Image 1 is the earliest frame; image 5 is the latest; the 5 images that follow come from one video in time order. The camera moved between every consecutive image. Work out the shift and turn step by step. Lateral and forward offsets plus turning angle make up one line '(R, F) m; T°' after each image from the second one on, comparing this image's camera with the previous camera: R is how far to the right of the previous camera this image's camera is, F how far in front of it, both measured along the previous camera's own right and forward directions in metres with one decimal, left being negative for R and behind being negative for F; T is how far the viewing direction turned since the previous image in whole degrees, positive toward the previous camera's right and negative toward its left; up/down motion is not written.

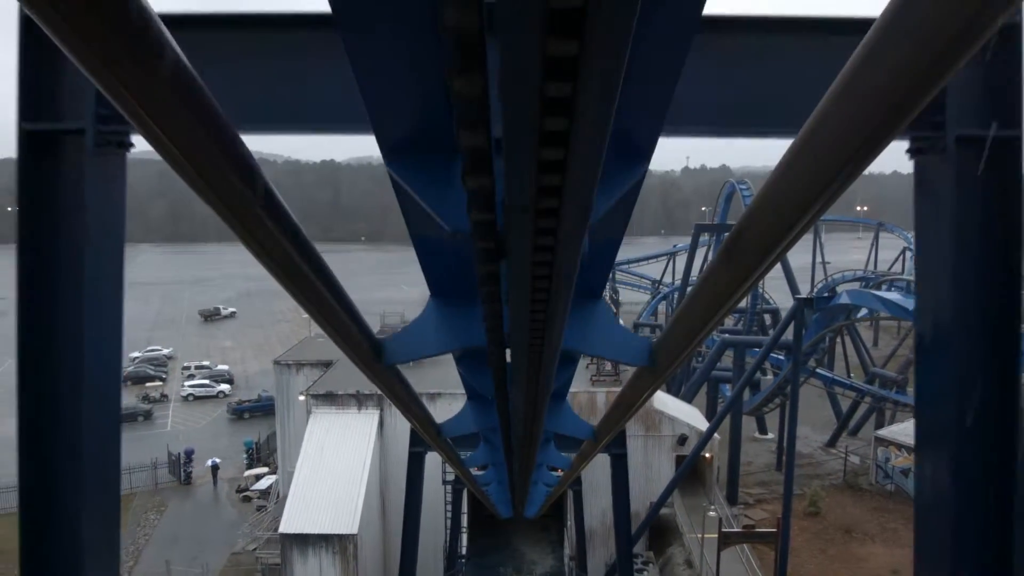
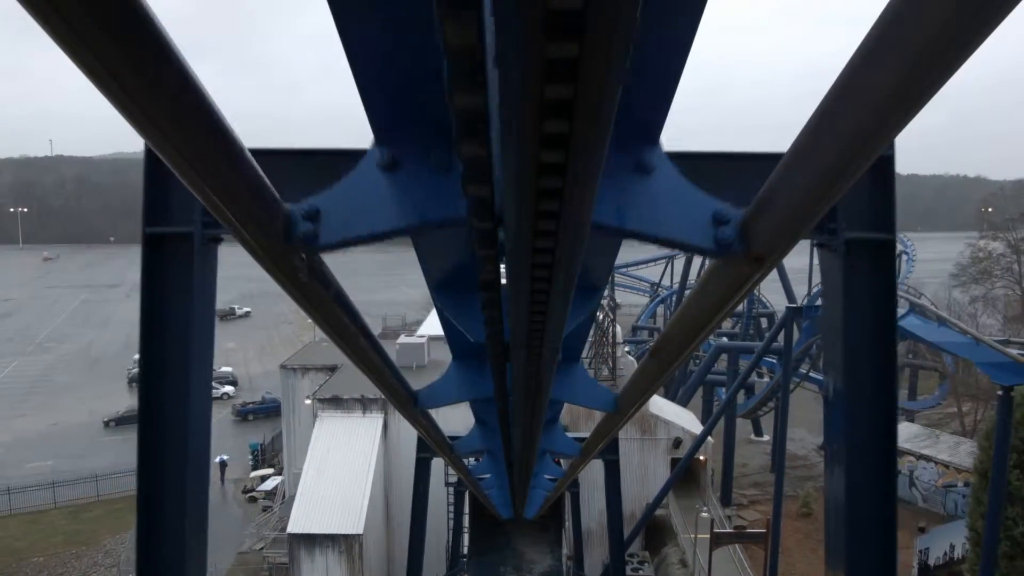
(0.0, -0.2) m; 0°
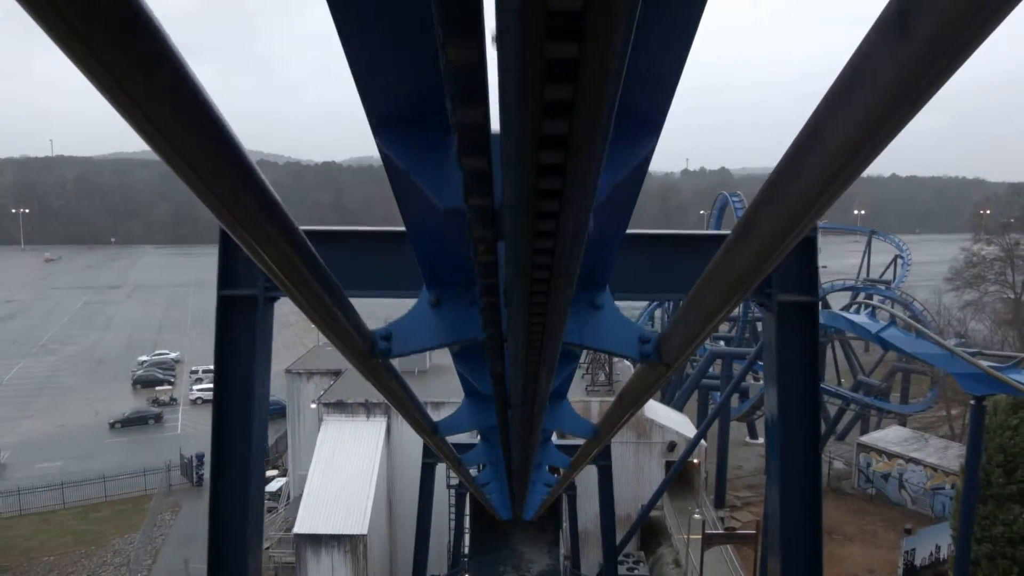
(0.0, -0.2) m; 0°
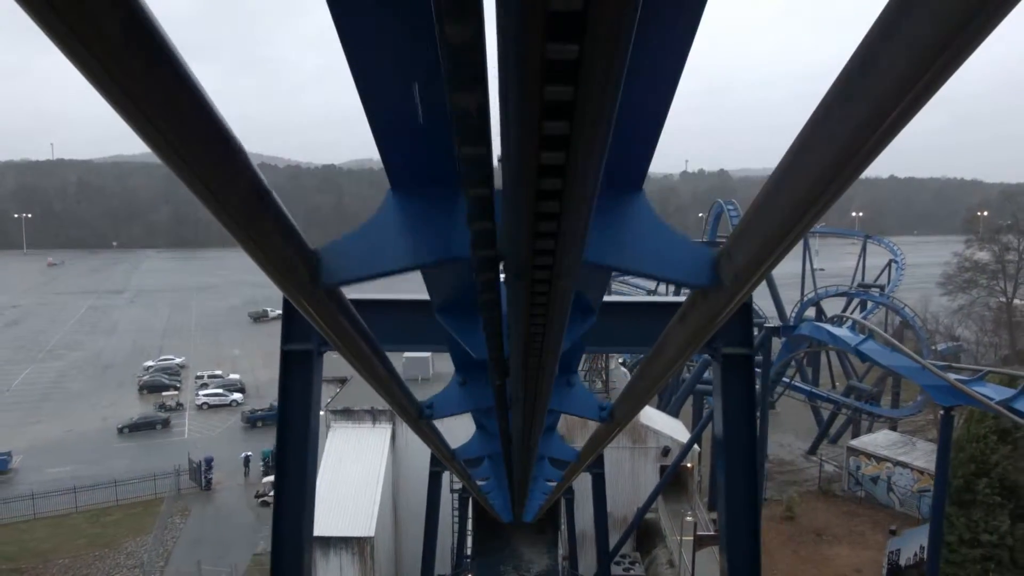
(0.0, -0.3) m; 0°
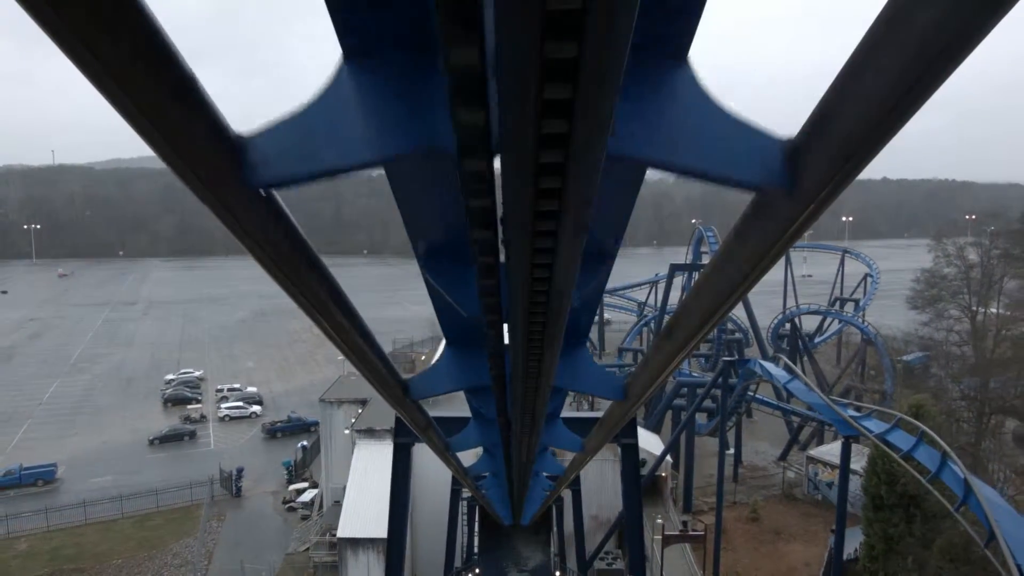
(0.0, -1.3) m; 0°
